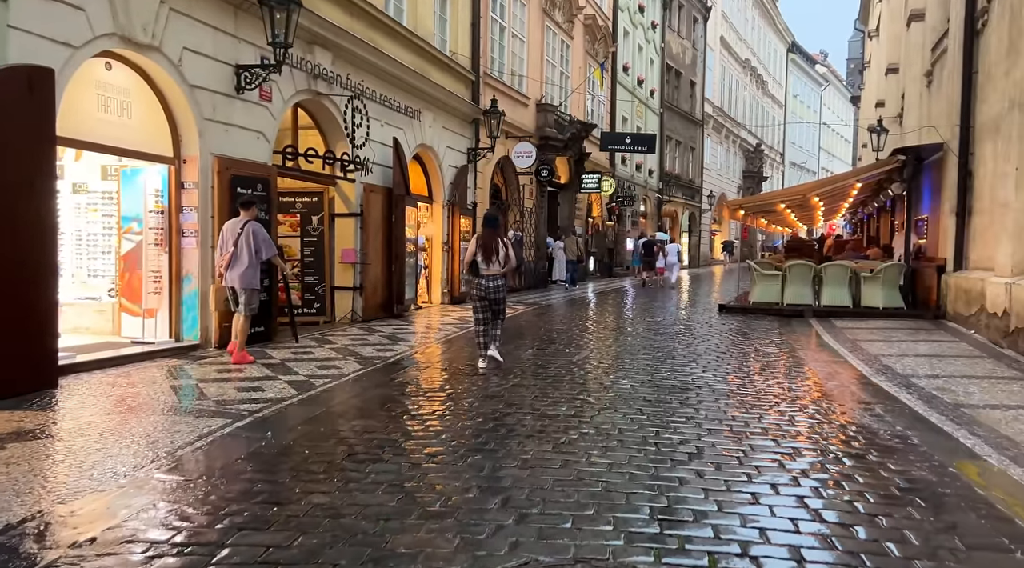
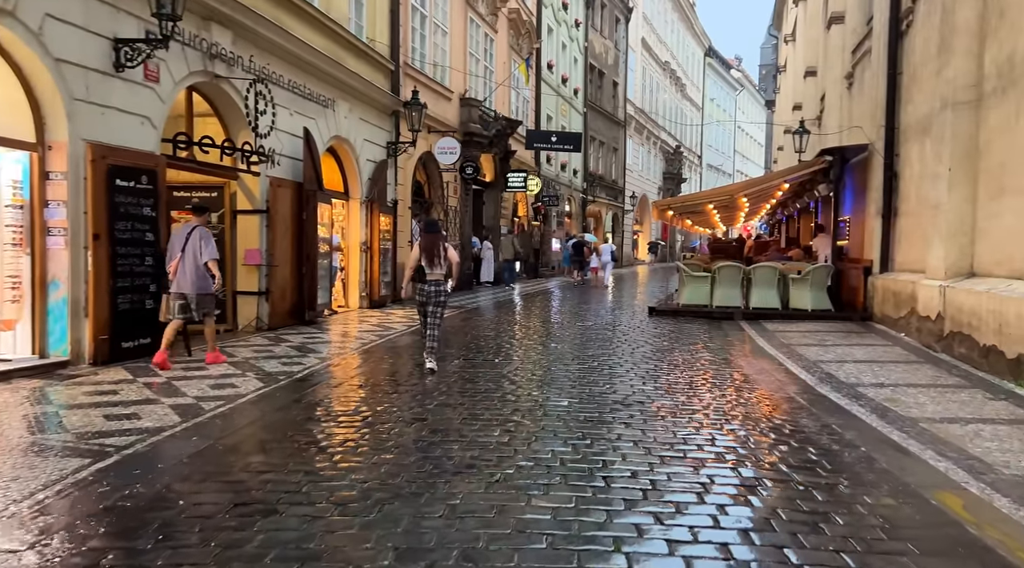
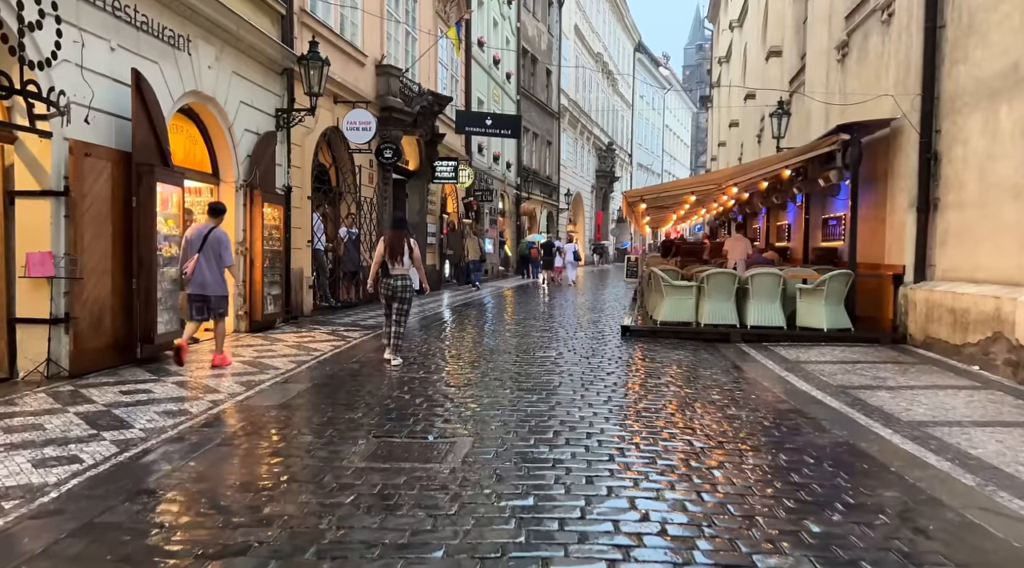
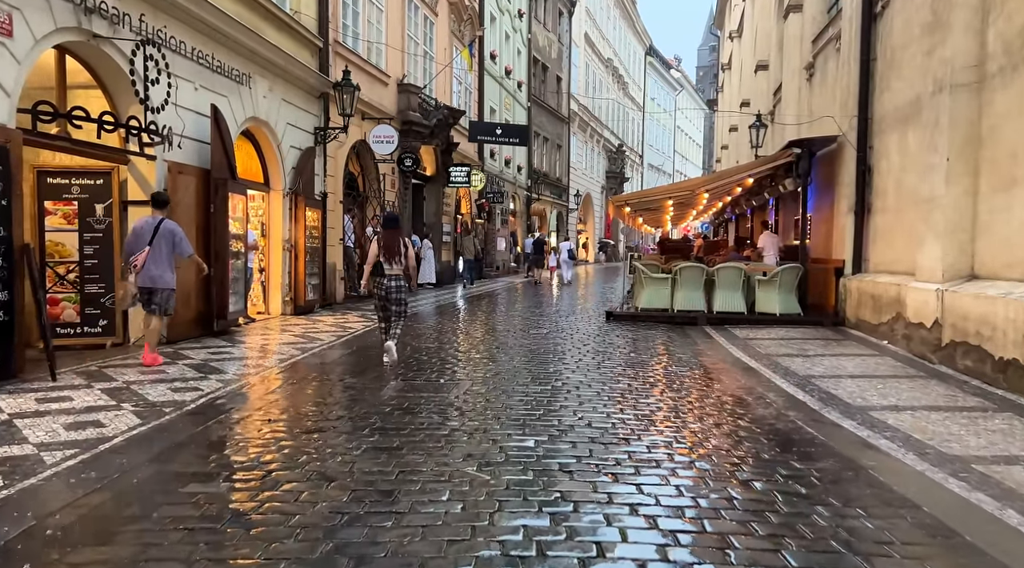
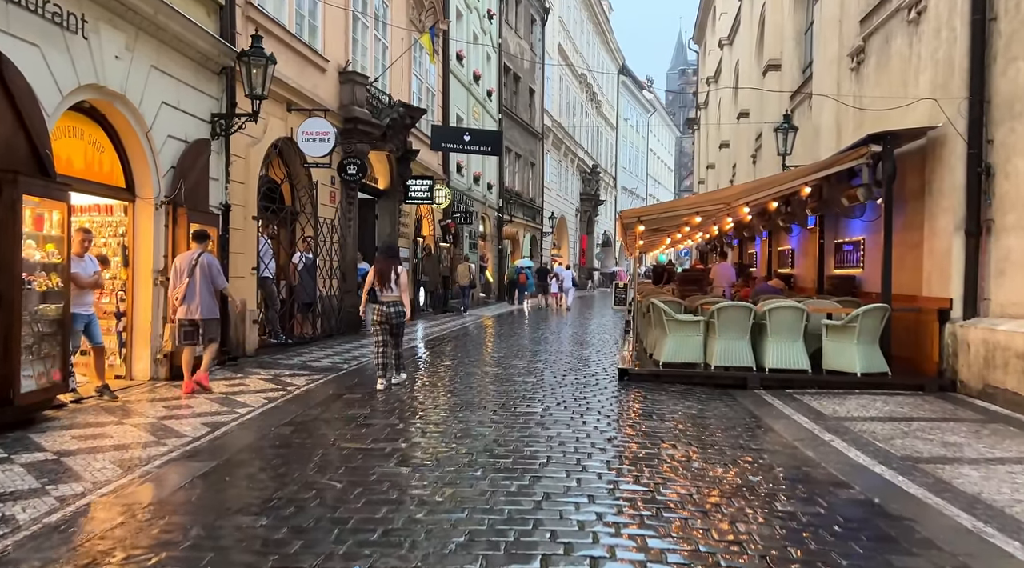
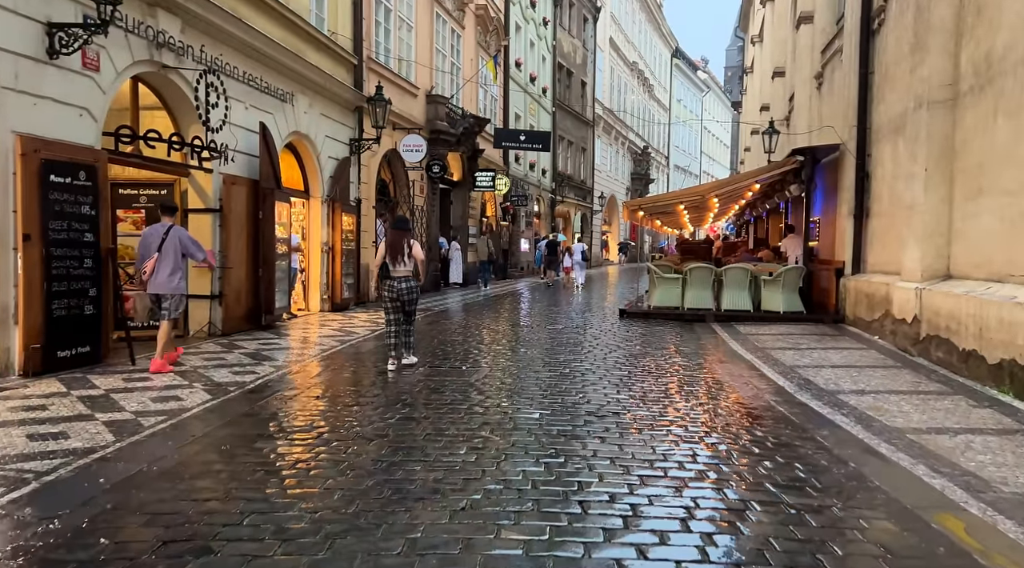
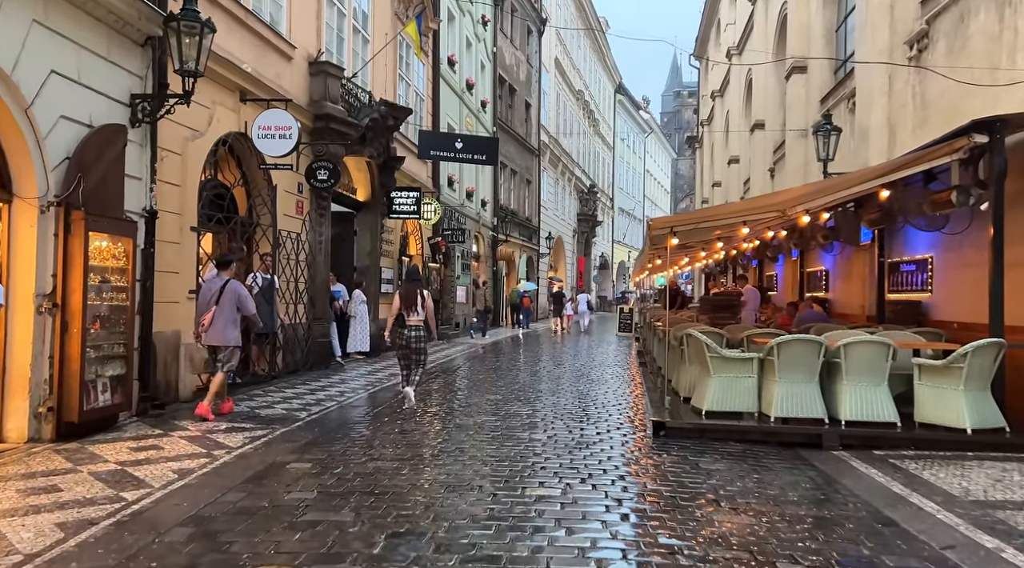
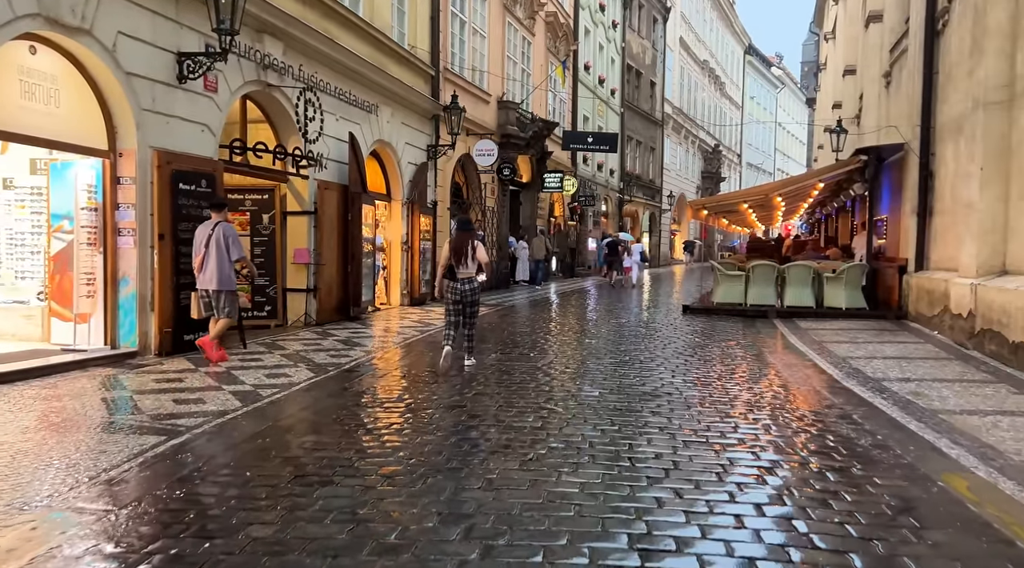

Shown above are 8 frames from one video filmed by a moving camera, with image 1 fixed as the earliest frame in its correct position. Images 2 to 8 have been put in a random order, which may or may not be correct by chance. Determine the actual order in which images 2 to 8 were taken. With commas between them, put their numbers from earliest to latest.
8, 2, 6, 4, 3, 5, 7
